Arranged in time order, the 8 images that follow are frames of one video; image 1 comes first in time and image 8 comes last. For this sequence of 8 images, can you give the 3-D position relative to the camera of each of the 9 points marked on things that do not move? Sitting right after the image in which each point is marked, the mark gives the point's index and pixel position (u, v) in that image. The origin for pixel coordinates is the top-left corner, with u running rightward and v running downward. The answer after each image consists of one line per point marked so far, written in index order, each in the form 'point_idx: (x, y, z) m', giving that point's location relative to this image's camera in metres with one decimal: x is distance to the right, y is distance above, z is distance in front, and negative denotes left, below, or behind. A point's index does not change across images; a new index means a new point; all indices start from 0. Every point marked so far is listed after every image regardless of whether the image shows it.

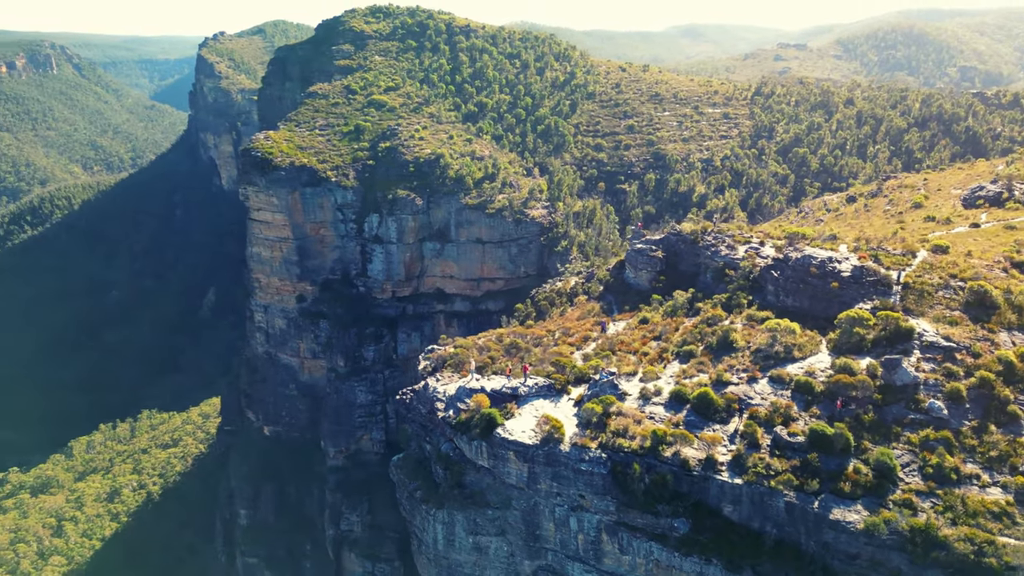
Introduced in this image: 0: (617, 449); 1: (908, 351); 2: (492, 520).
0: (+2.5, -3.8, +17.2) m
1: (+10.8, -1.7, +19.9) m
2: (-0.5, -5.9, +18.6) m
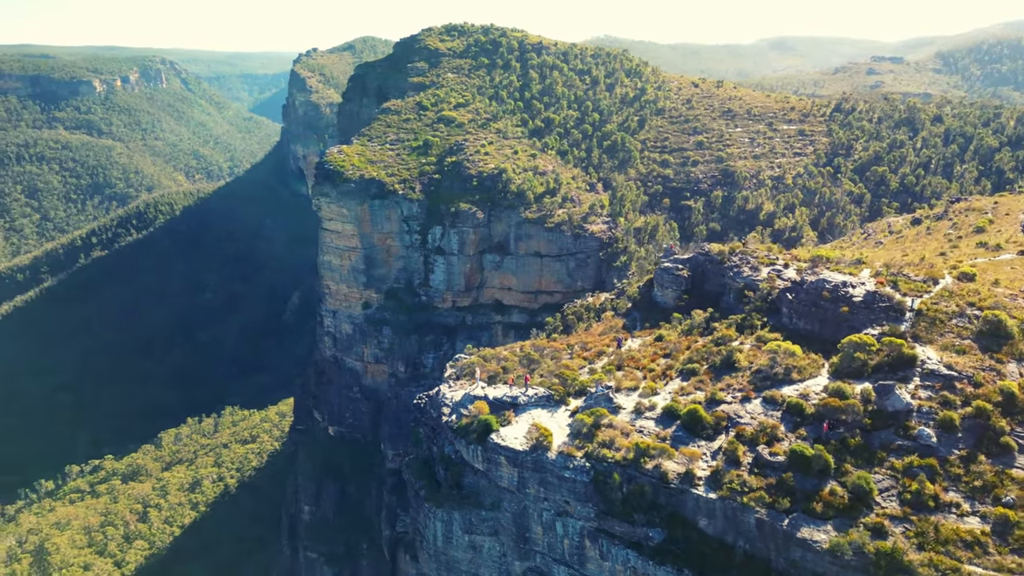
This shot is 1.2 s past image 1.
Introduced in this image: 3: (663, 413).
0: (+2.2, -4.2, +18.1) m
1: (+10.8, -2.5, +19.9) m
2: (-0.7, -6.3, +19.7) m
3: (+4.1, -3.4, +19.9) m
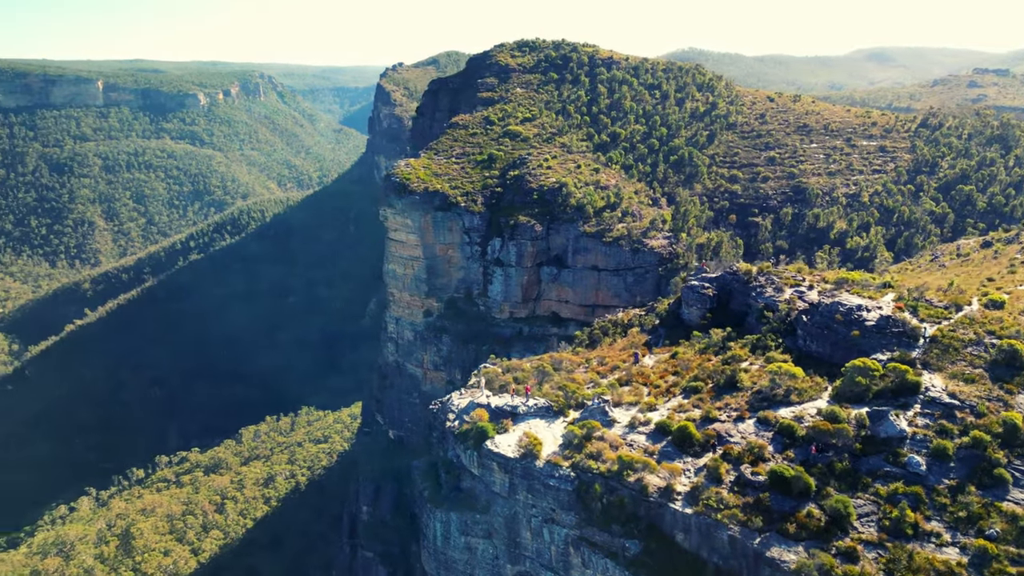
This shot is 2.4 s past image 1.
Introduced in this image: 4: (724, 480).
0: (+1.9, -4.7, +18.7) m
1: (+10.6, -3.1, +19.6) m
2: (-0.9, -6.7, +20.6) m
3: (+4.0, -3.9, +20.4) m
4: (+5.3, -4.8, +18.1) m
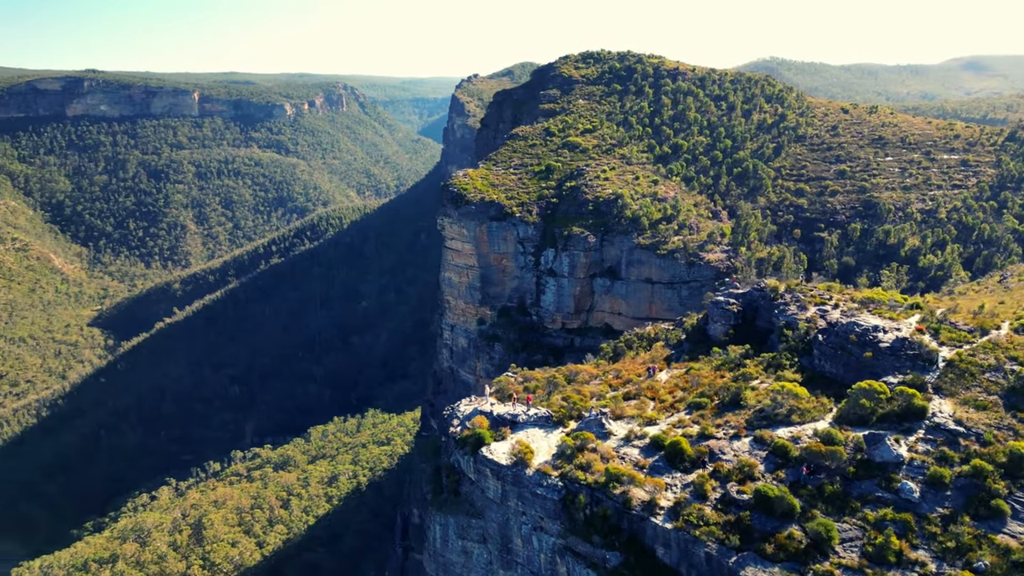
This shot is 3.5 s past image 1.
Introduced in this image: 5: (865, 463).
0: (+1.6, -5.0, +19.0) m
1: (+10.4, -3.7, +19.0) m
2: (-1.1, -7.0, +21.1) m
3: (+3.8, -4.4, +20.4) m
4: (+4.9, -5.2, +18.0) m
5: (+8.8, -4.4, +18.2) m
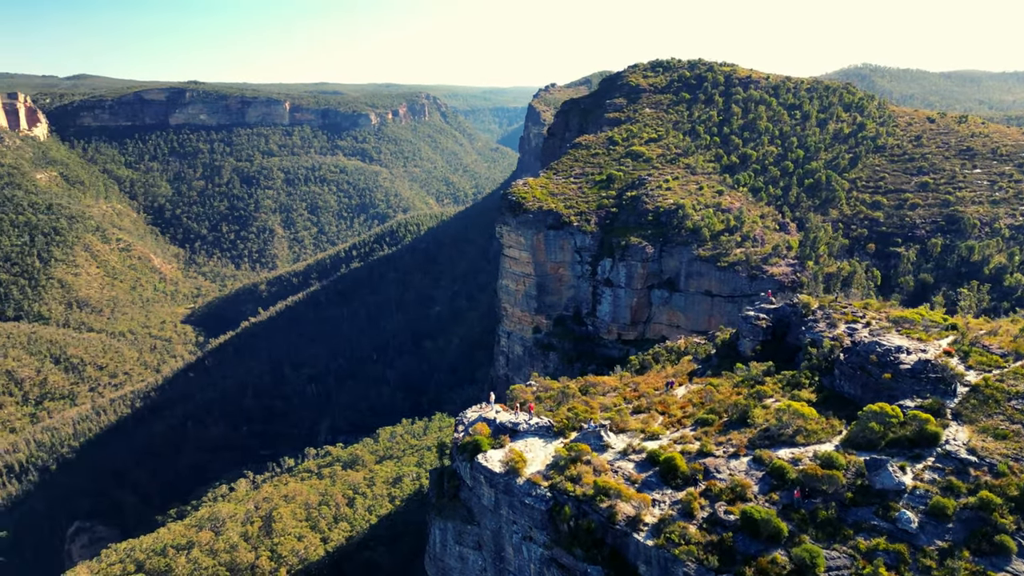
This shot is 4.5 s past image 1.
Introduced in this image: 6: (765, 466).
0: (+1.3, -5.2, +18.9) m
1: (+10.1, -4.2, +18.0) m
2: (-1.2, -7.2, +21.3) m
3: (+3.7, -4.7, +20.1) m
4: (+4.4, -5.5, +17.5) m
5: (+8.4, -4.8, +17.4) m
6: (+6.5, -4.6, +18.9) m
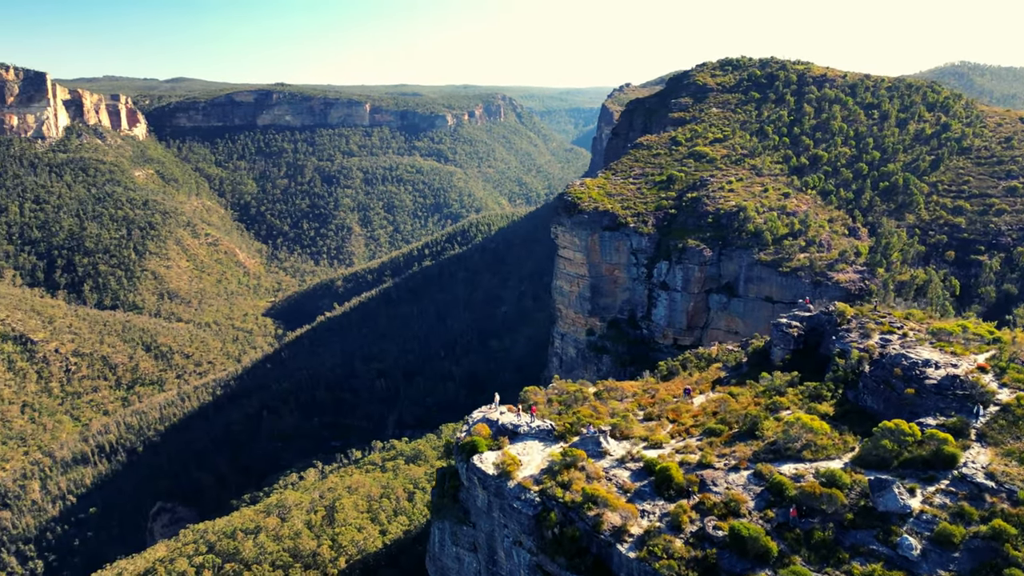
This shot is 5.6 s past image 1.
0: (+1.0, -5.3, +18.4) m
1: (+9.7, -4.4, +16.7) m
2: (-1.3, -7.1, +21.1) m
3: (+3.5, -4.7, +19.4) m
4: (+3.9, -5.6, +16.8) m
5: (+7.9, -5.0, +16.2) m
6: (+6.2, -4.7, +17.9) m
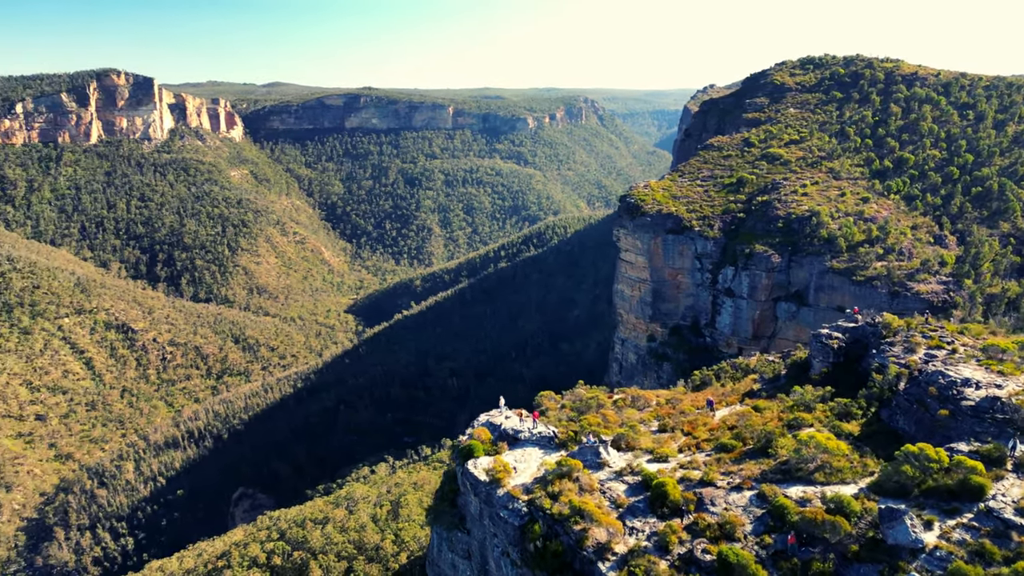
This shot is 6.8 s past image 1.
0: (+0.6, -5.3, +17.6) m
1: (+9.1, -4.6, +14.9) m
2: (-1.4, -7.1, +20.4) m
3: (+3.2, -4.8, +18.2) m
4: (+3.4, -5.6, +15.6) m
5: (+7.3, -5.1, +14.6) m
6: (+5.8, -4.8, +16.4) m
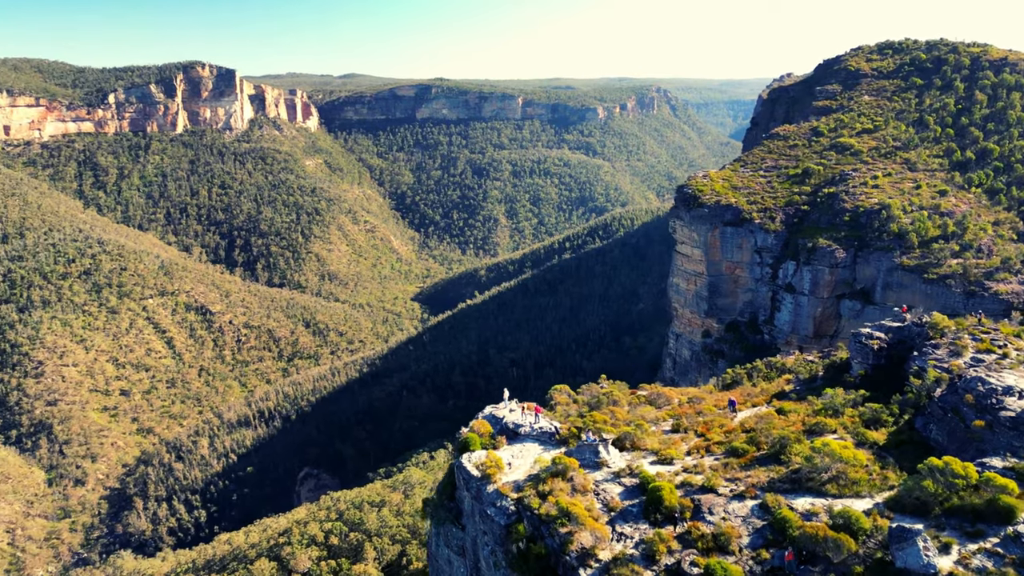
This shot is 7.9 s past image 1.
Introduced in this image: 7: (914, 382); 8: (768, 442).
0: (+0.3, -5.0, +16.7) m
1: (+8.5, -4.5, +13.2) m
2: (-1.5, -6.7, +19.7) m
3: (+3.0, -4.6, +17.1) m
4: (+2.9, -5.4, +14.5) m
5: (+6.7, -5.0, +13.1) m
6: (+5.3, -4.7, +15.1) m
7: (+11.1, -2.6, +19.9) m
8: (+6.5, -3.8, +18.1) m
